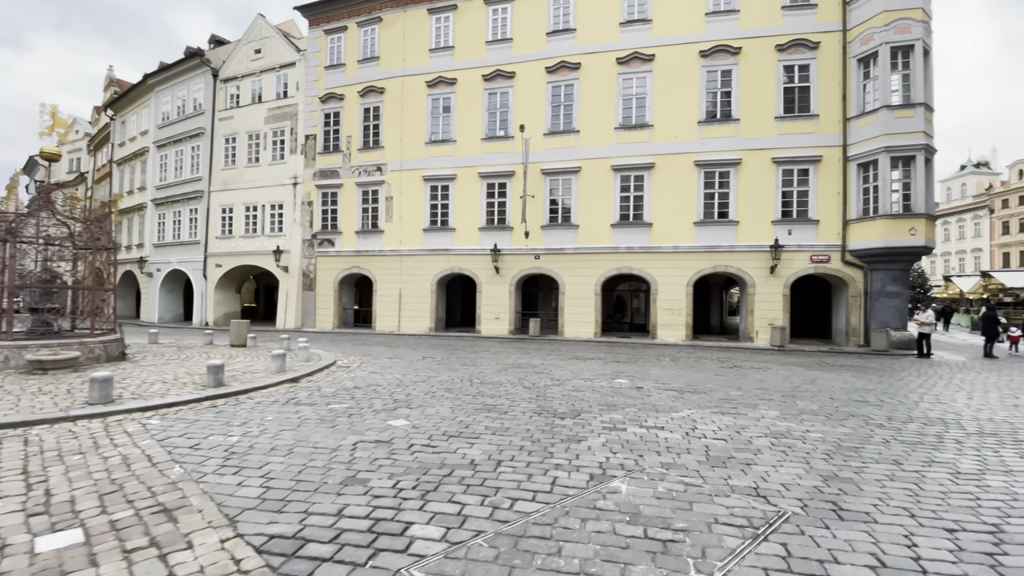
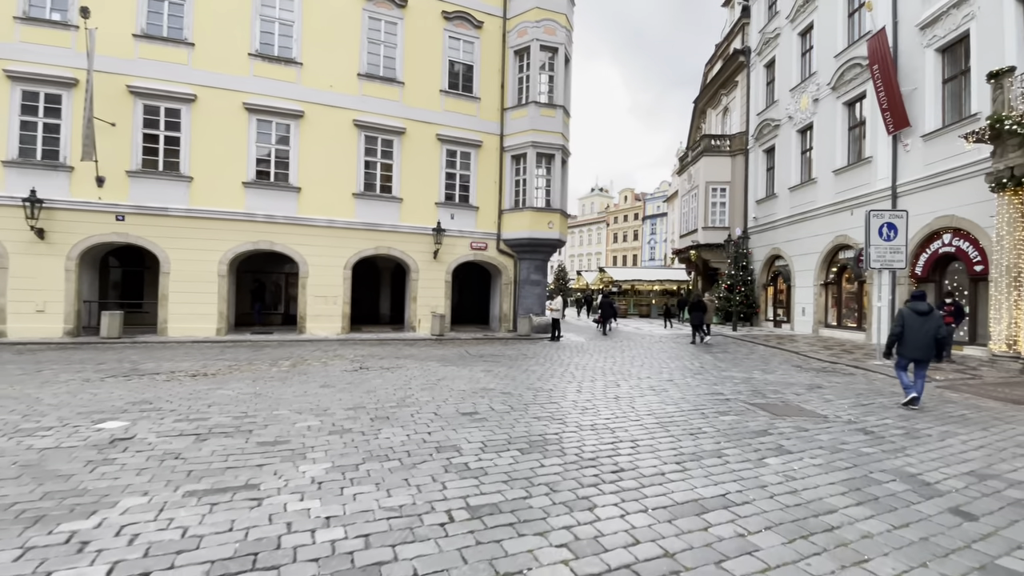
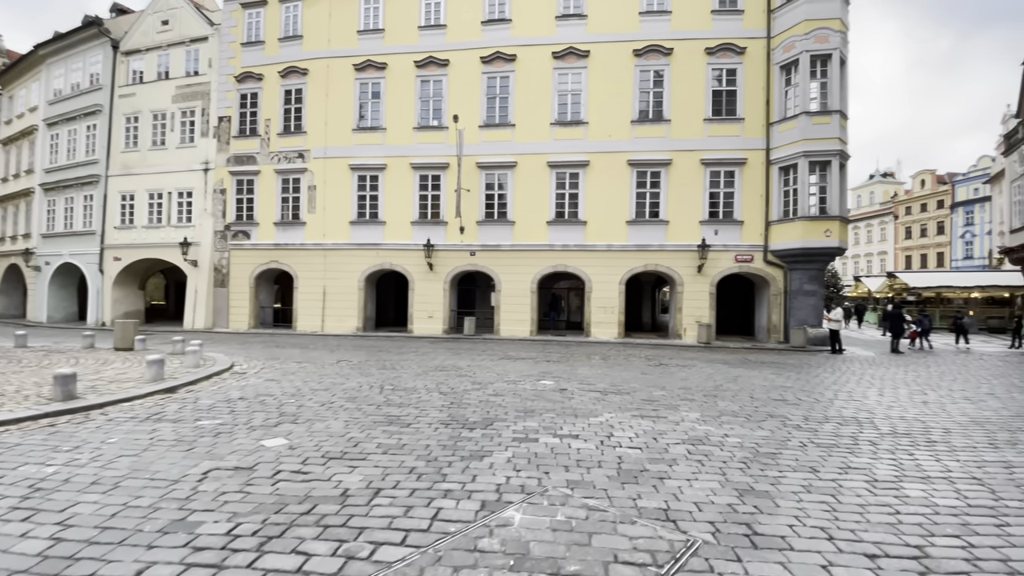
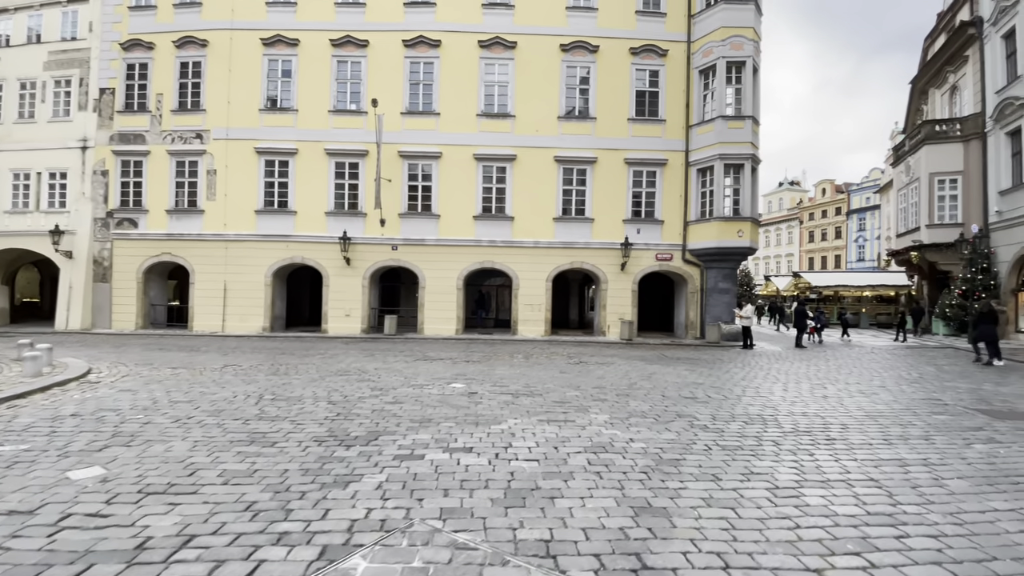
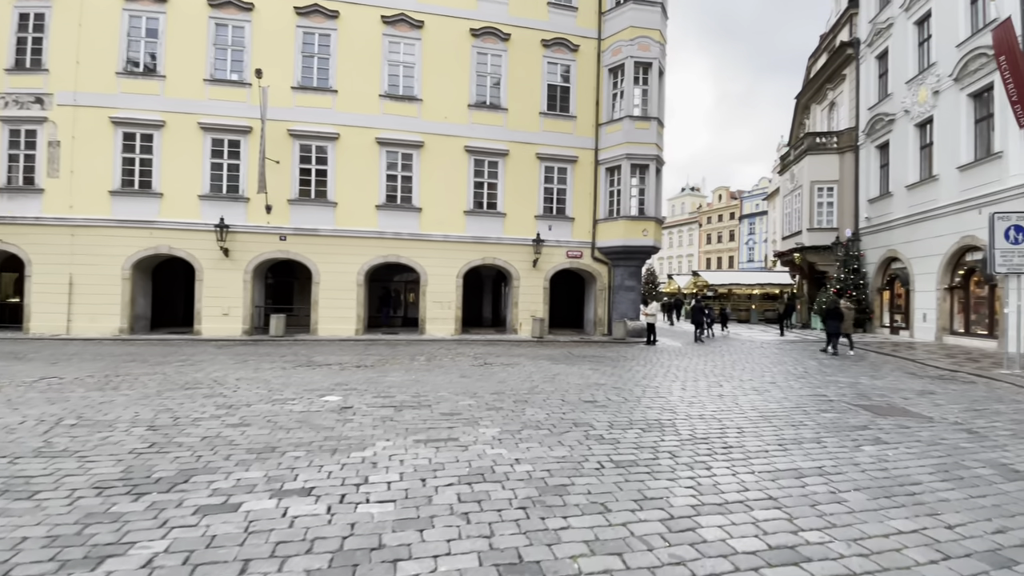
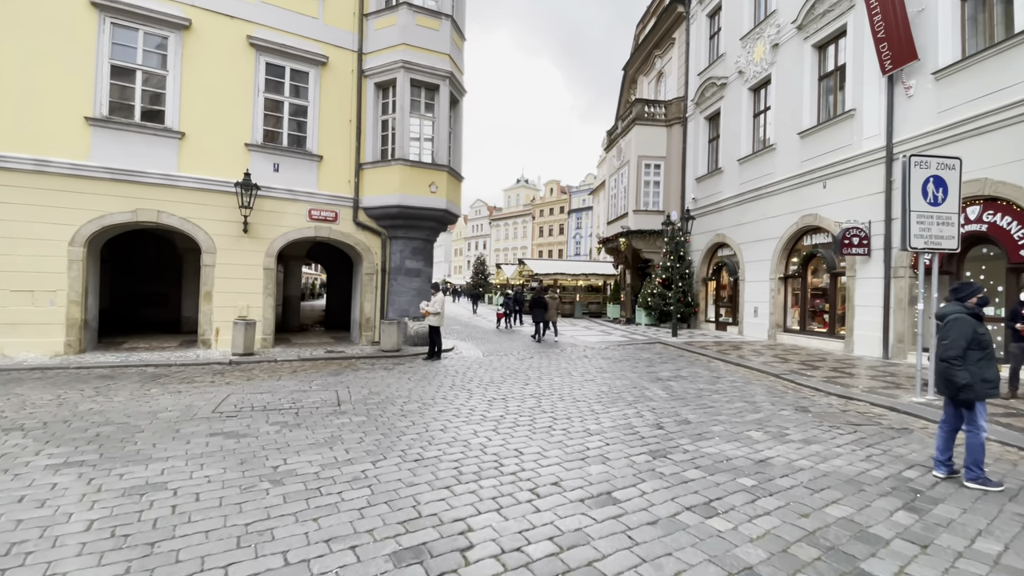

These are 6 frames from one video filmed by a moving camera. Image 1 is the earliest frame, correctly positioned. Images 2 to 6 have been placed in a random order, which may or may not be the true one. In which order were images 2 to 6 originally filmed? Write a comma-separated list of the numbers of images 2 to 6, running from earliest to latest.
3, 4, 5, 2, 6
